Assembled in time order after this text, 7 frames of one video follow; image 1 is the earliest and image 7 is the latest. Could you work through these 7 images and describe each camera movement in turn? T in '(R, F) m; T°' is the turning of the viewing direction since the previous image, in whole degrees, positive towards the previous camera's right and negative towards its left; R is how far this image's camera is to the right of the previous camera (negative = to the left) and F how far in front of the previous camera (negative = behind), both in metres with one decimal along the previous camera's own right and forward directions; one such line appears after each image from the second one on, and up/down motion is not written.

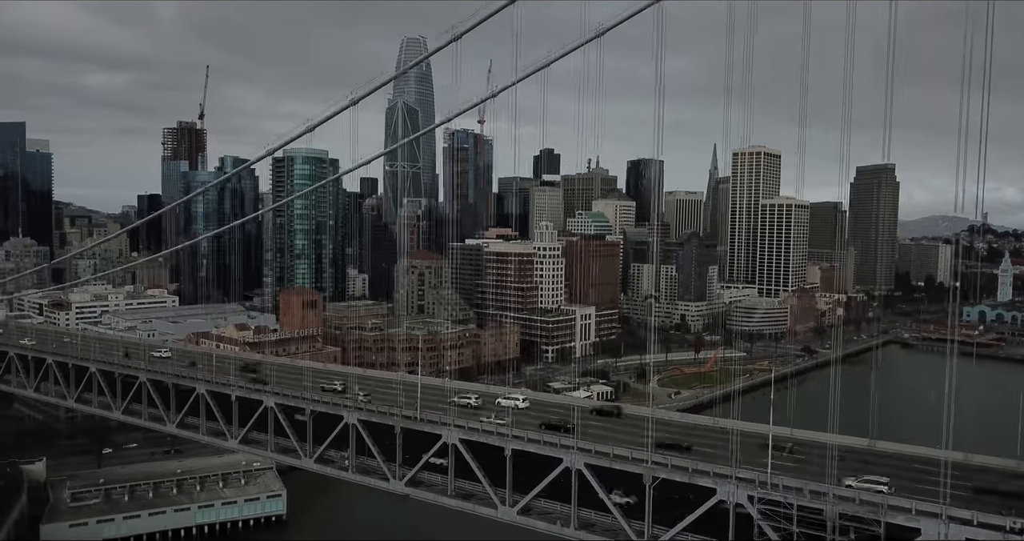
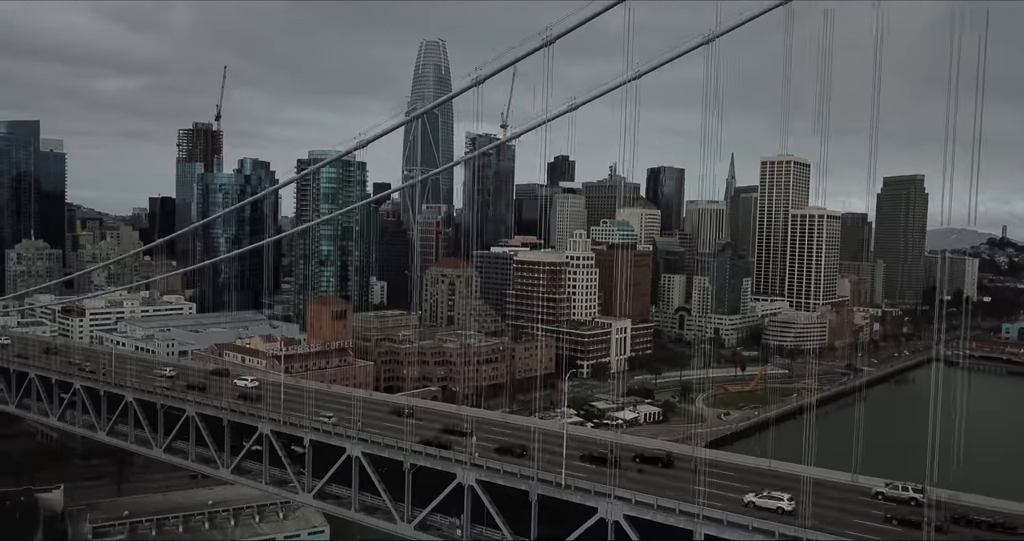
(-0.6, +0.8) m; 0°
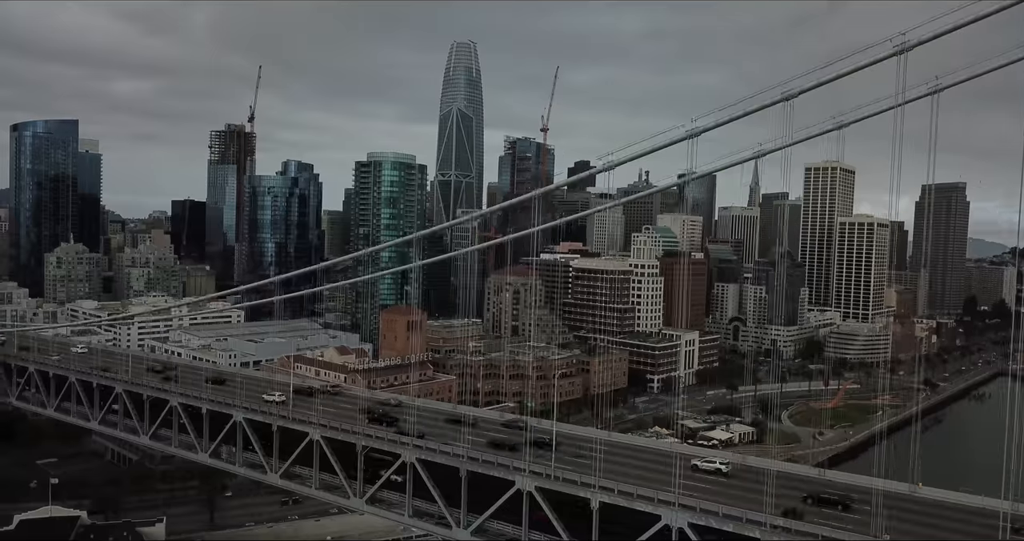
(-1.3, +0.7) m; 0°
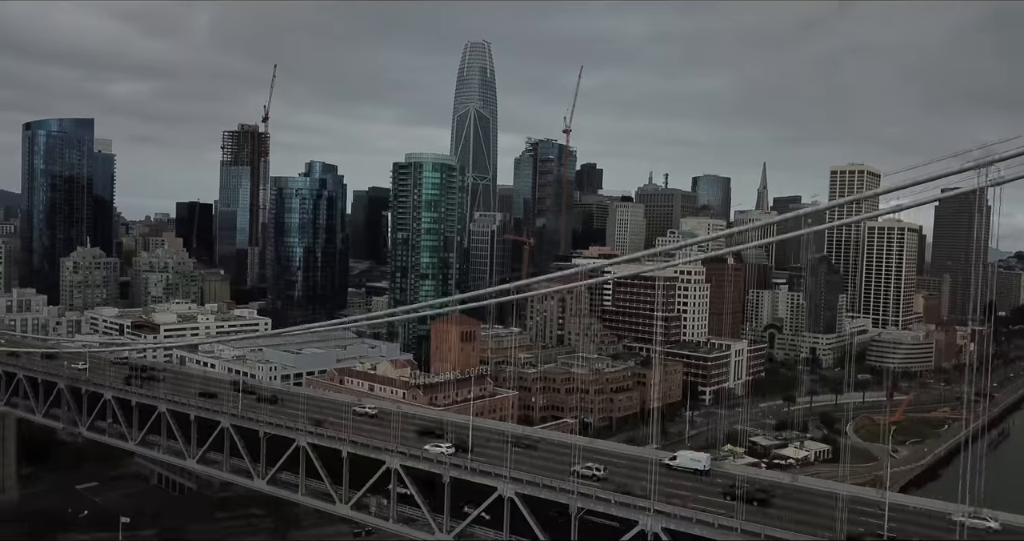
(-1.0, +0.7) m; +1°
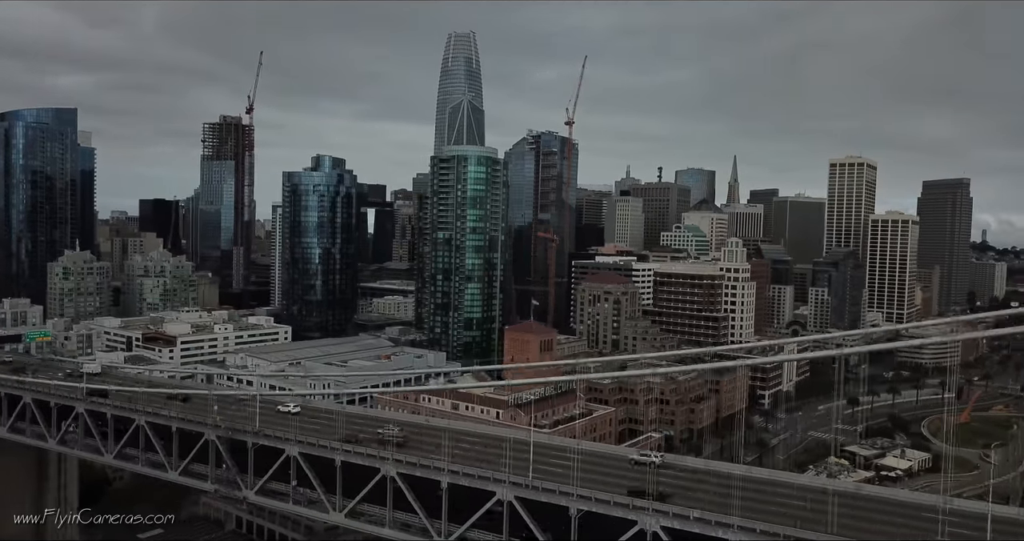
(-1.8, +1.1) m; +4°
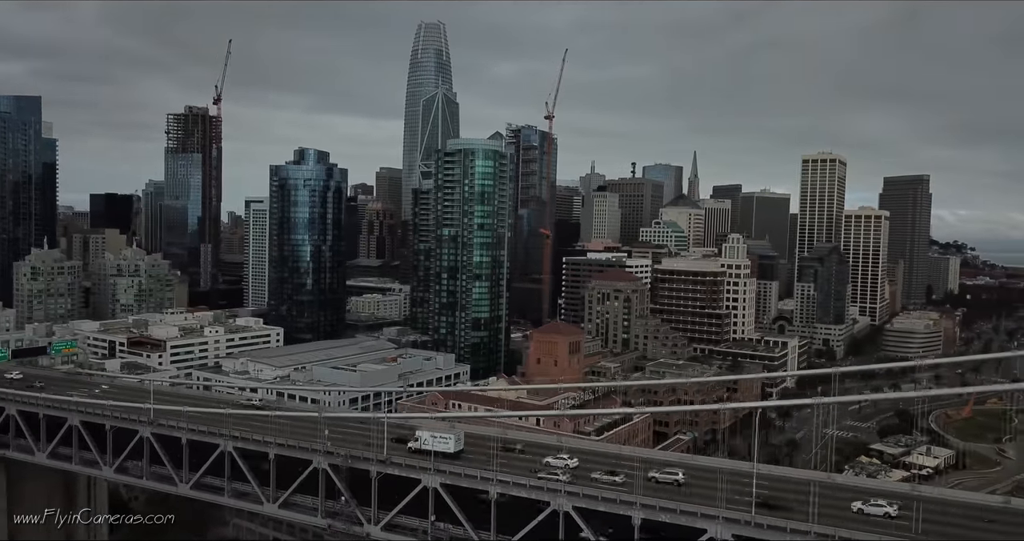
(-1.0, +0.5) m; +4°
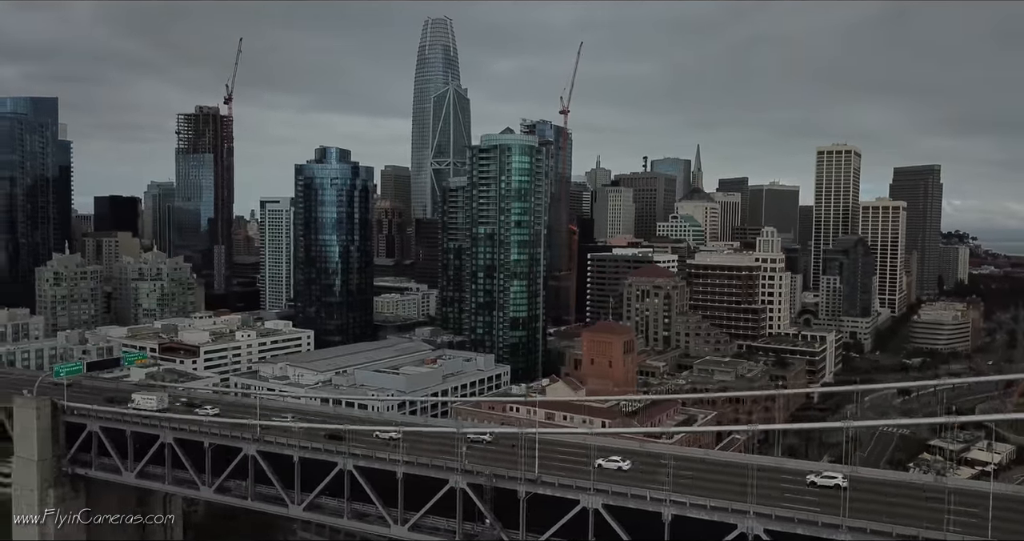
(-0.7, +0.3) m; 0°
